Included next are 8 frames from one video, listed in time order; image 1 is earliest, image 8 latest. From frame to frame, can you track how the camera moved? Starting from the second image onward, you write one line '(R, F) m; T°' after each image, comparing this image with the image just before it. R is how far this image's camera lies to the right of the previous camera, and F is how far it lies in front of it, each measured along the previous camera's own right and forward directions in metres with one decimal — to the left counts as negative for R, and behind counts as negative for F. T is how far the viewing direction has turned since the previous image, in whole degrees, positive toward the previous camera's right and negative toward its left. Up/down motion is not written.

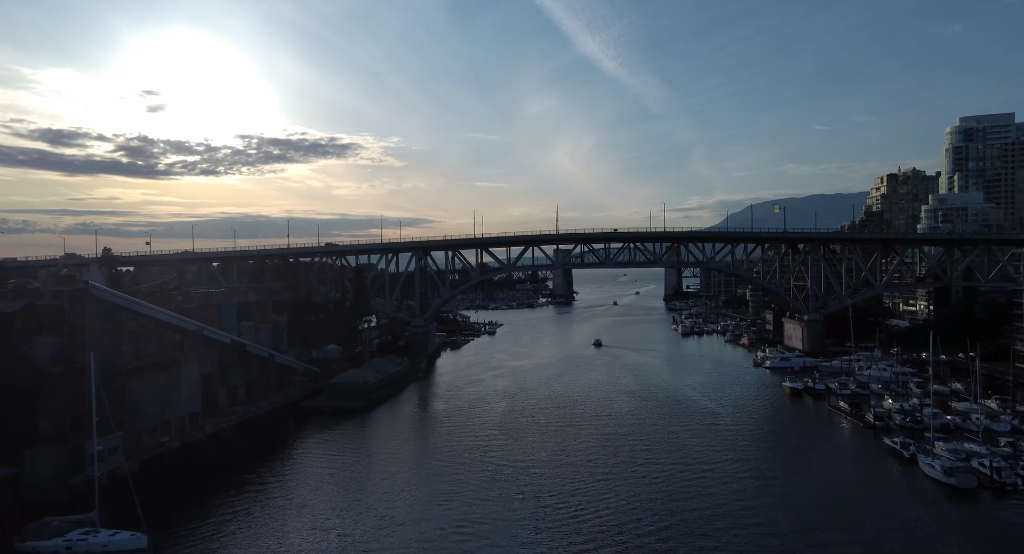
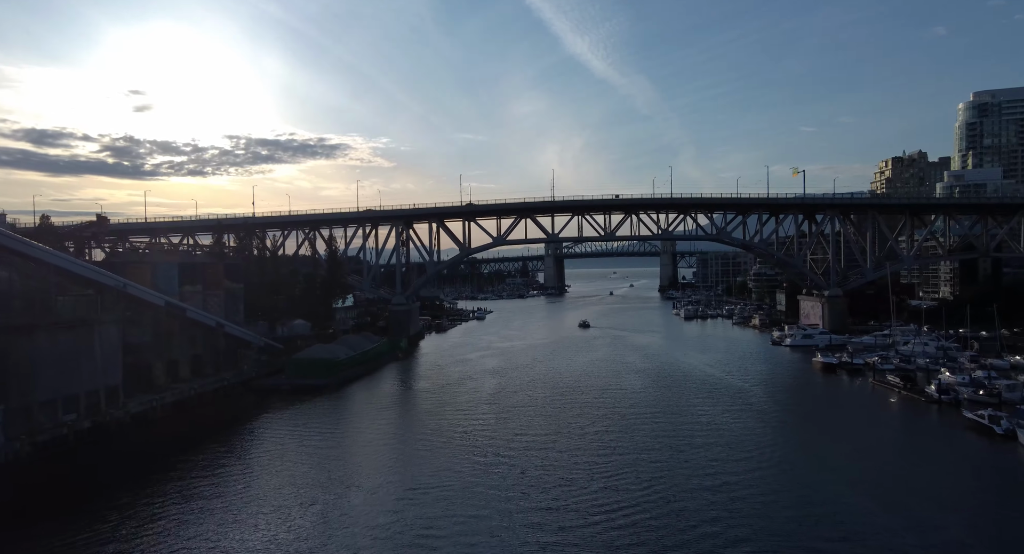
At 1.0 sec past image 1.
(-0.1, +3.5) m; +1°
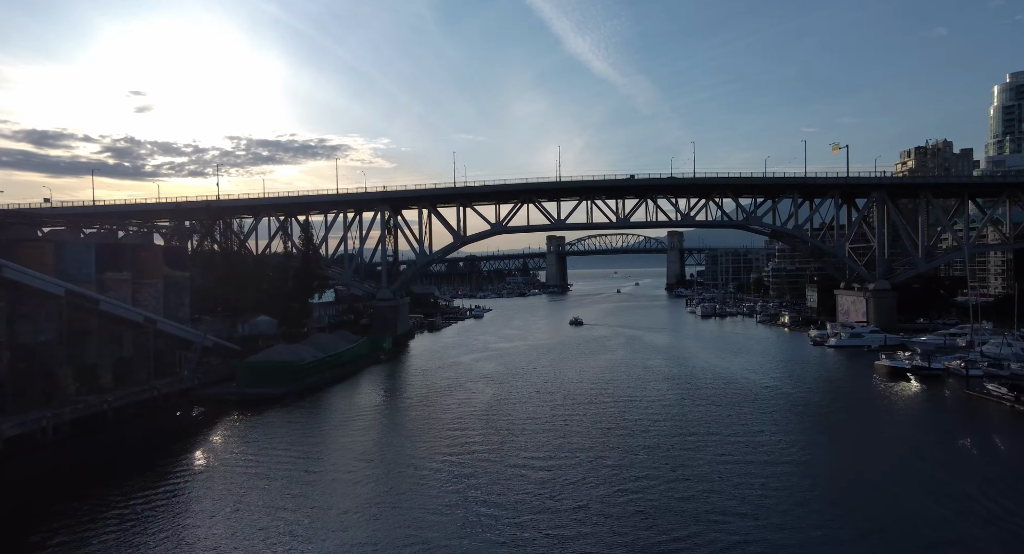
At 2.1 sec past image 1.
(0.0, +4.0) m; 0°
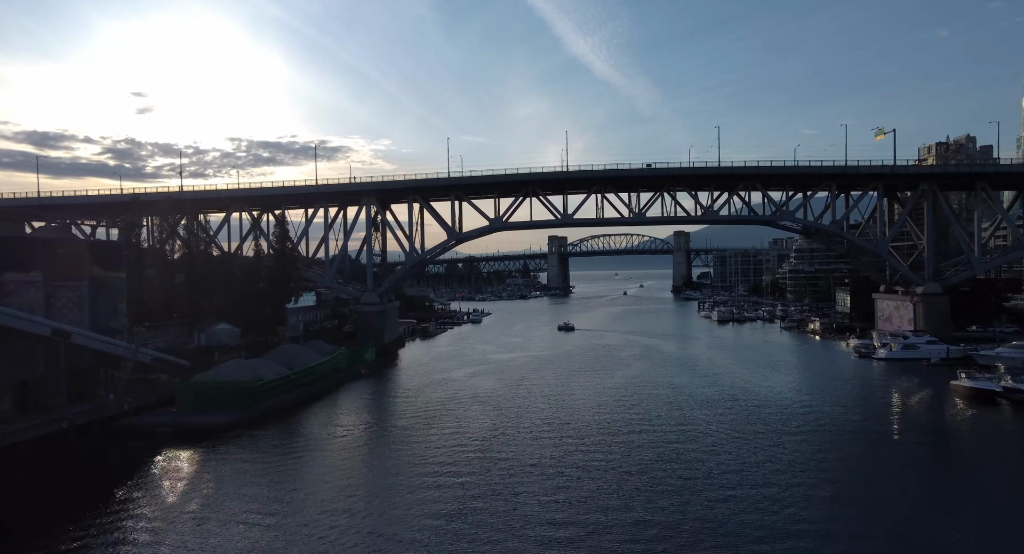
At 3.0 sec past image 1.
(0.0, +3.3) m; 0°
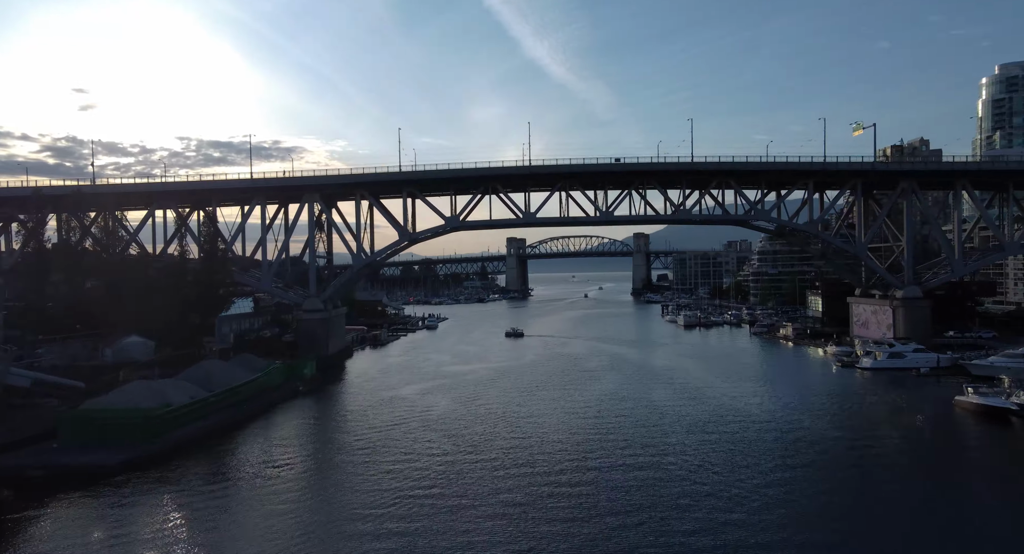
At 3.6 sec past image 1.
(0.0, +2.2) m; +4°
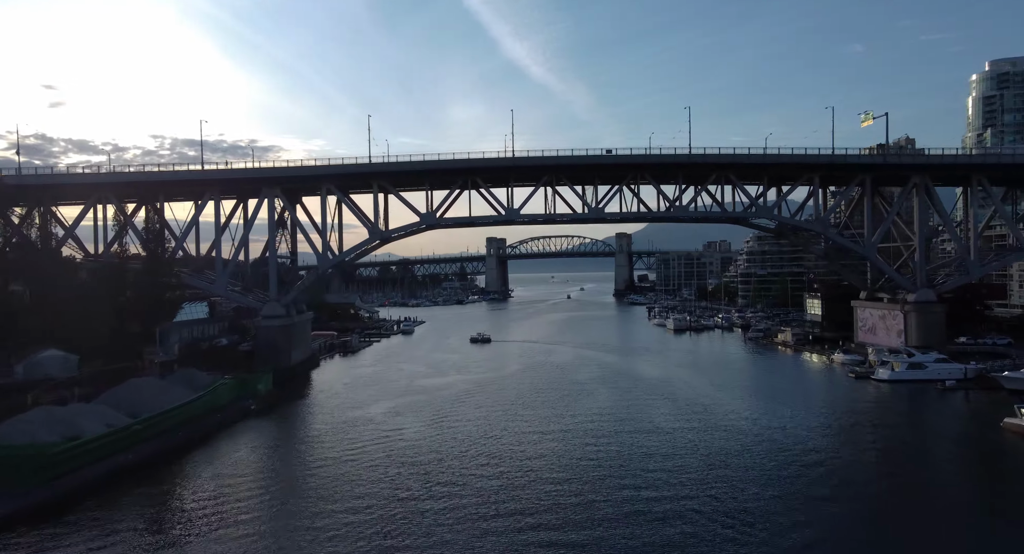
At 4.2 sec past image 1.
(-0.1, +2.2) m; +2°
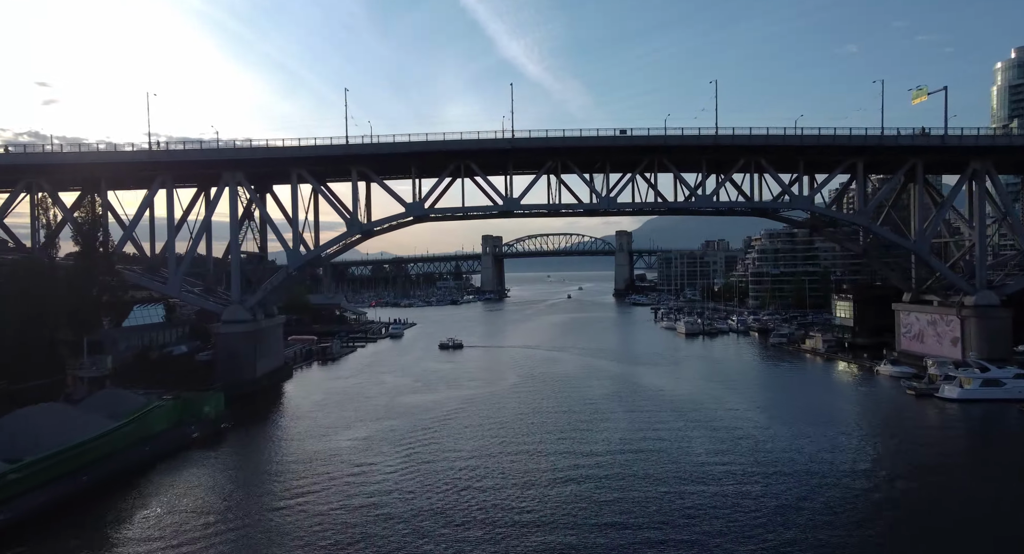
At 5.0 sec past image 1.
(-0.1, +2.9) m; 0°
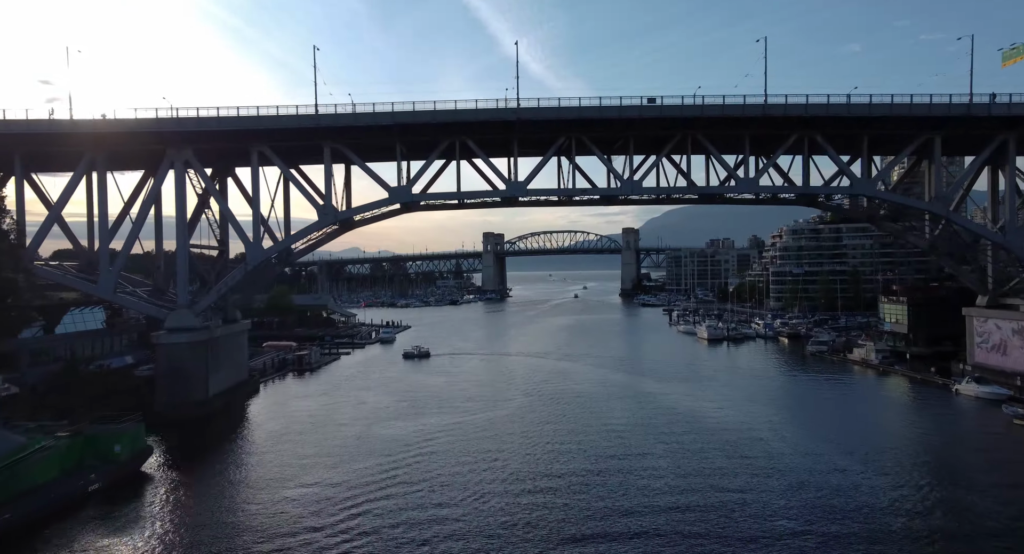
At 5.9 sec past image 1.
(-0.1, +3.3) m; 0°
